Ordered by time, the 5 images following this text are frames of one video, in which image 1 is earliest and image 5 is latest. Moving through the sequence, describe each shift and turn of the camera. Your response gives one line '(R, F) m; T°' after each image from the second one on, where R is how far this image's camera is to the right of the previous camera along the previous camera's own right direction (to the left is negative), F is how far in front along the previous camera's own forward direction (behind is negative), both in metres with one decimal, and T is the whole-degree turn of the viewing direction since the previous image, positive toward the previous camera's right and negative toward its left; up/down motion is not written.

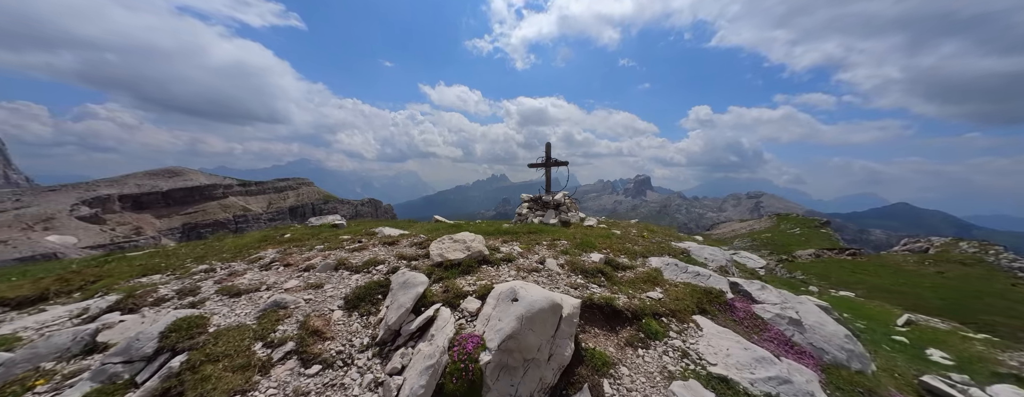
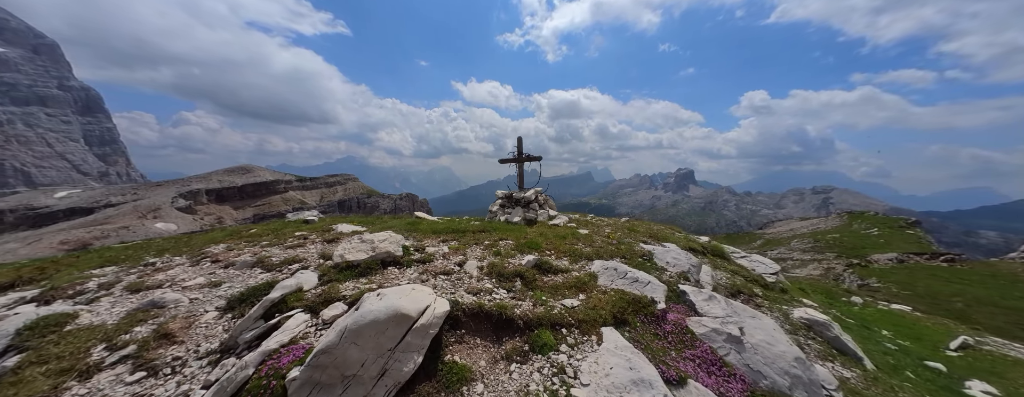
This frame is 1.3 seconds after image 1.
(+4.0, +0.9) m; -4°
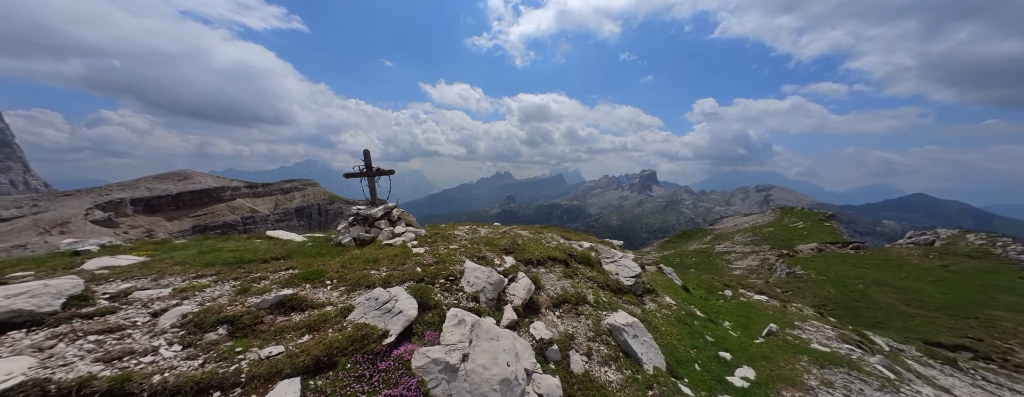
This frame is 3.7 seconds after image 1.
(+7.8, -0.3) m; +11°
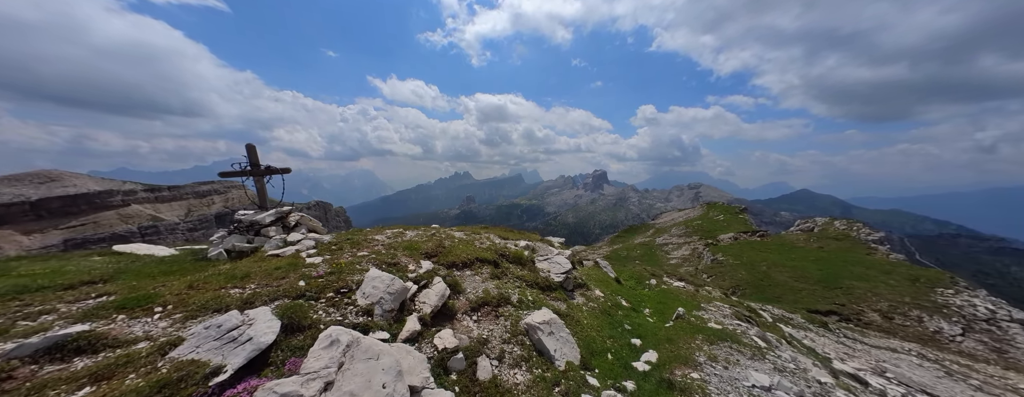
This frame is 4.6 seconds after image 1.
(+2.4, +0.6) m; +10°
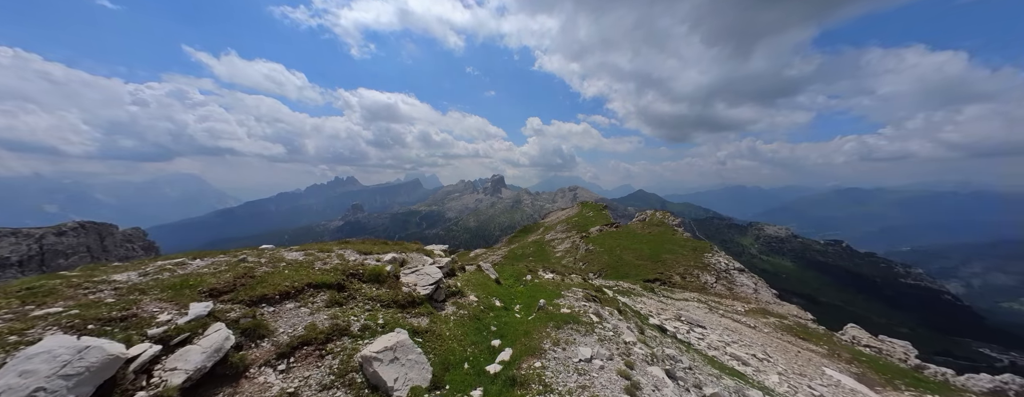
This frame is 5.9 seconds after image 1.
(+3.1, +0.7) m; +23°
